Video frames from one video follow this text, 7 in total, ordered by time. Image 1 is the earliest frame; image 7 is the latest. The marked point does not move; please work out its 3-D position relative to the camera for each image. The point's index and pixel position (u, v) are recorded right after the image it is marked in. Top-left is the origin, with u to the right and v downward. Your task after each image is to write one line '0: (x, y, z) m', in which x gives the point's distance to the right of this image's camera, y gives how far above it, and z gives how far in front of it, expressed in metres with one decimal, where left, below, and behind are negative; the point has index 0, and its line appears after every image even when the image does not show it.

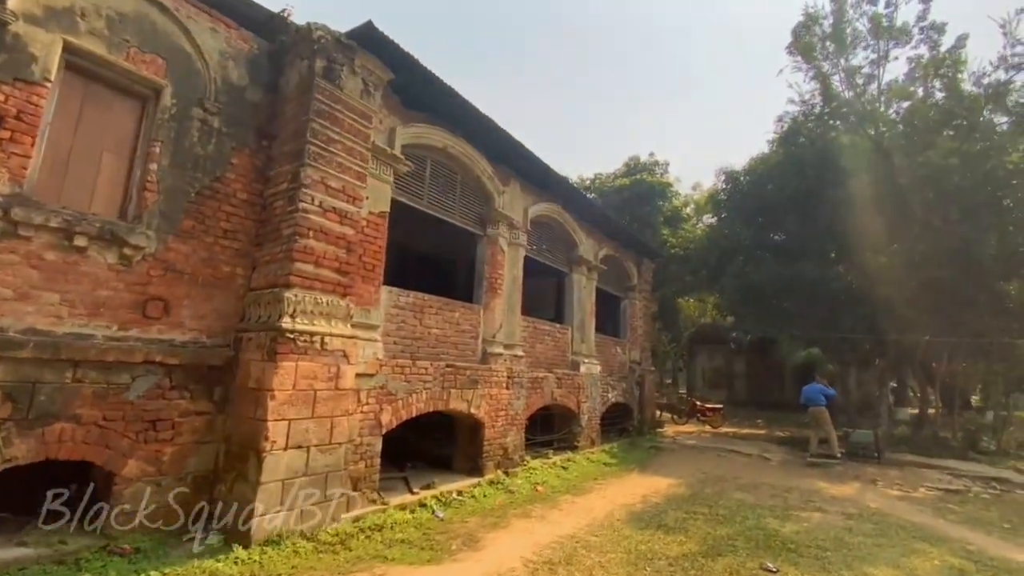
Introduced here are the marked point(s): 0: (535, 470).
0: (+0.4, -3.2, +8.1) m
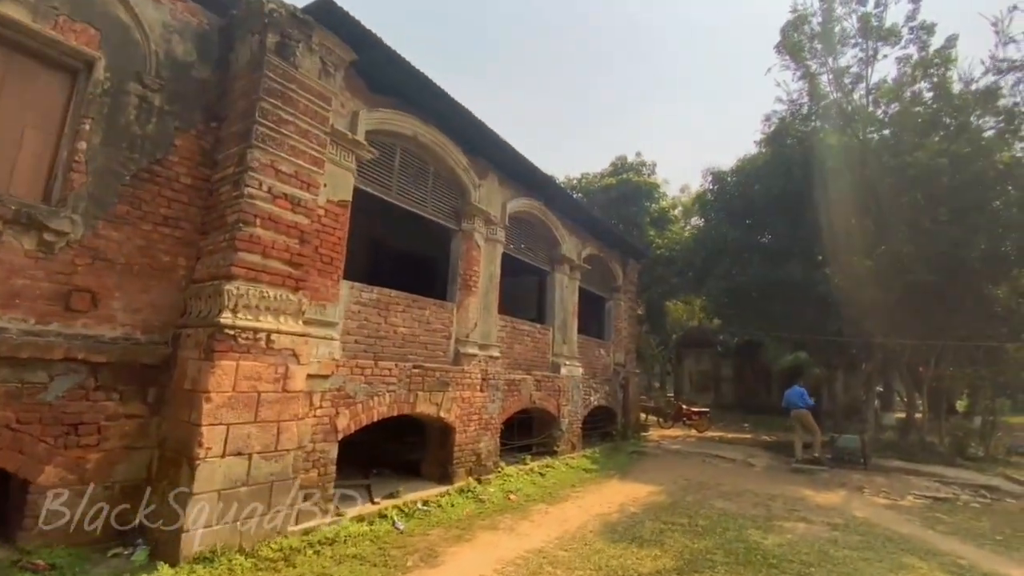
0: (0.0, -3.1, +7.7) m
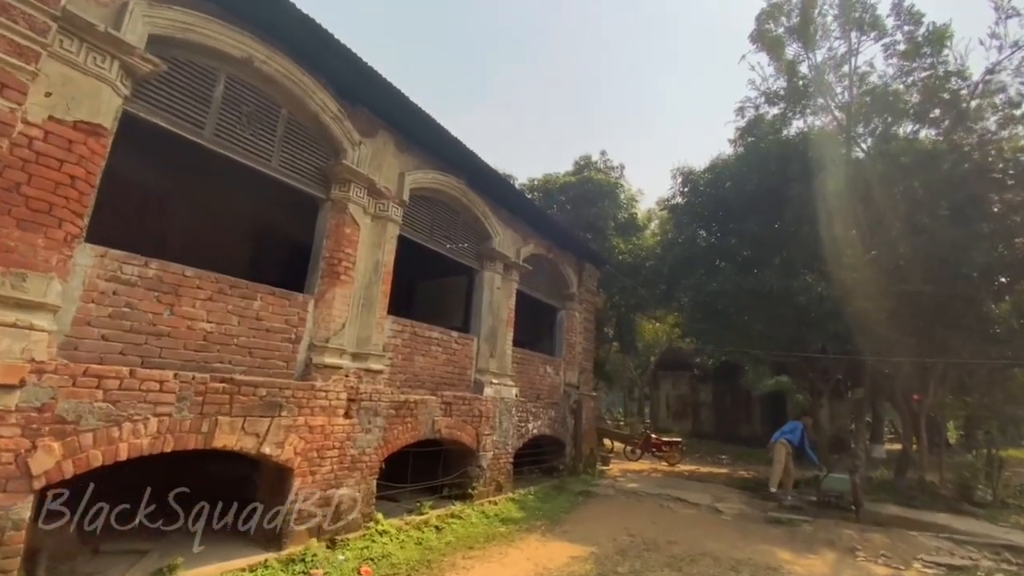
0: (-1.5, -3.0, +5.7) m
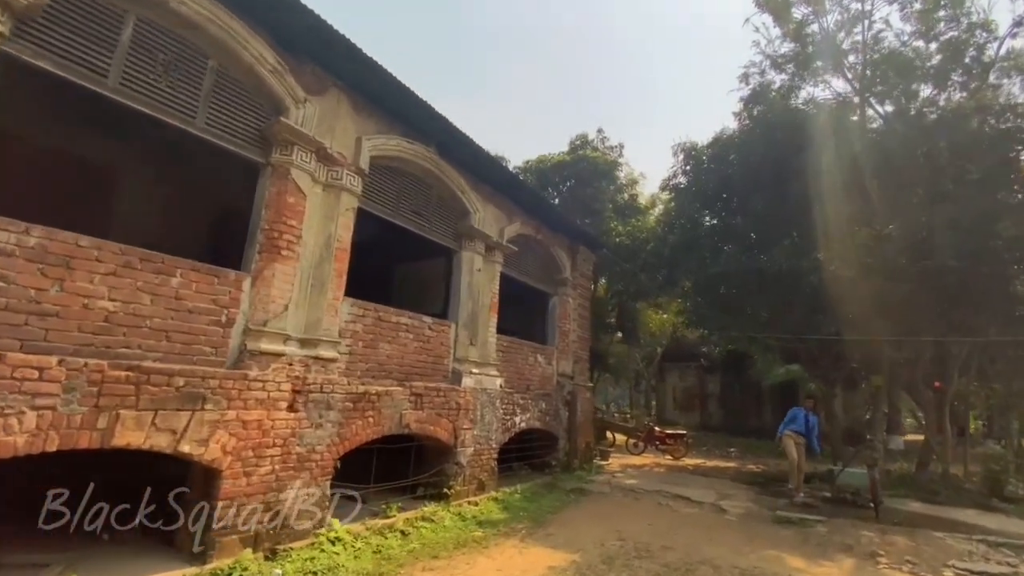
0: (-1.9, -2.7, +5.0) m
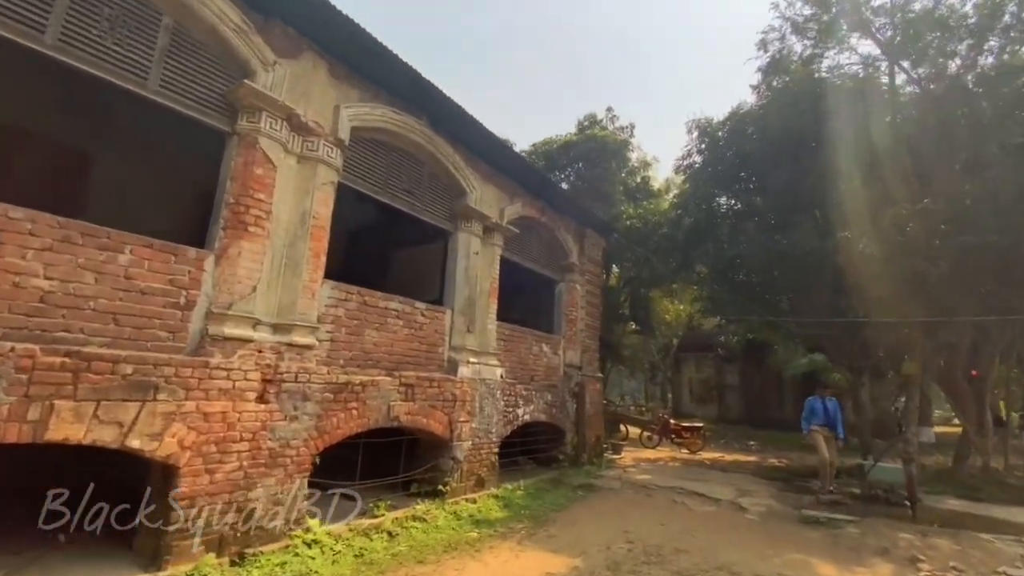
0: (-1.9, -2.5, +4.6) m
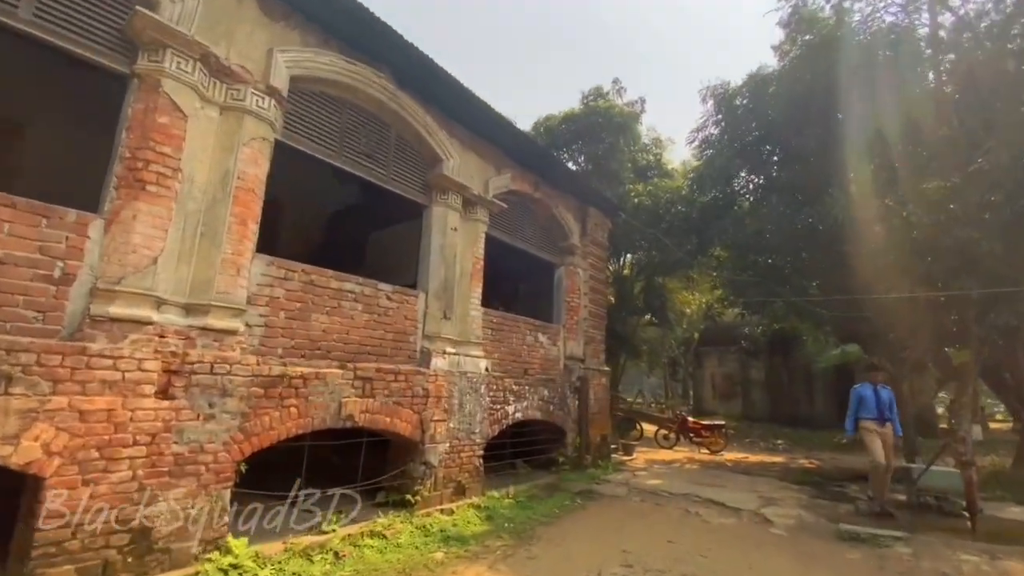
0: (-2.2, -2.3, +3.8) m
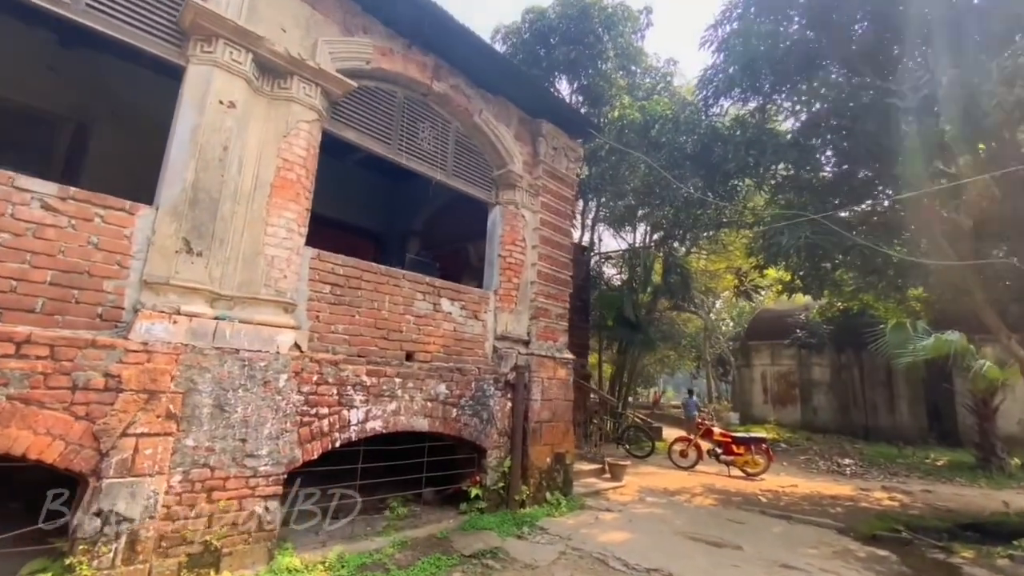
0: (-4.0, -1.6, +1.3) m
